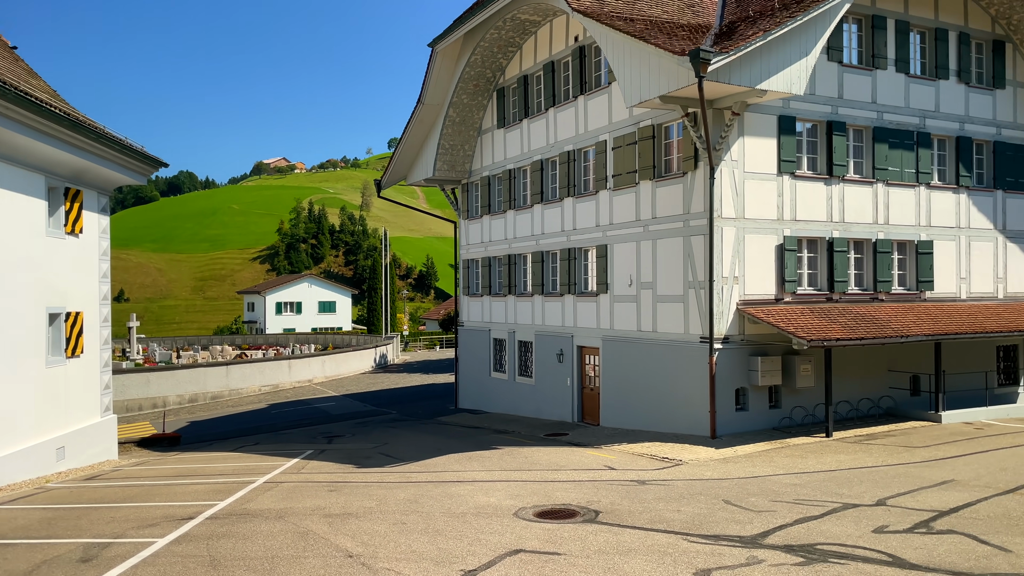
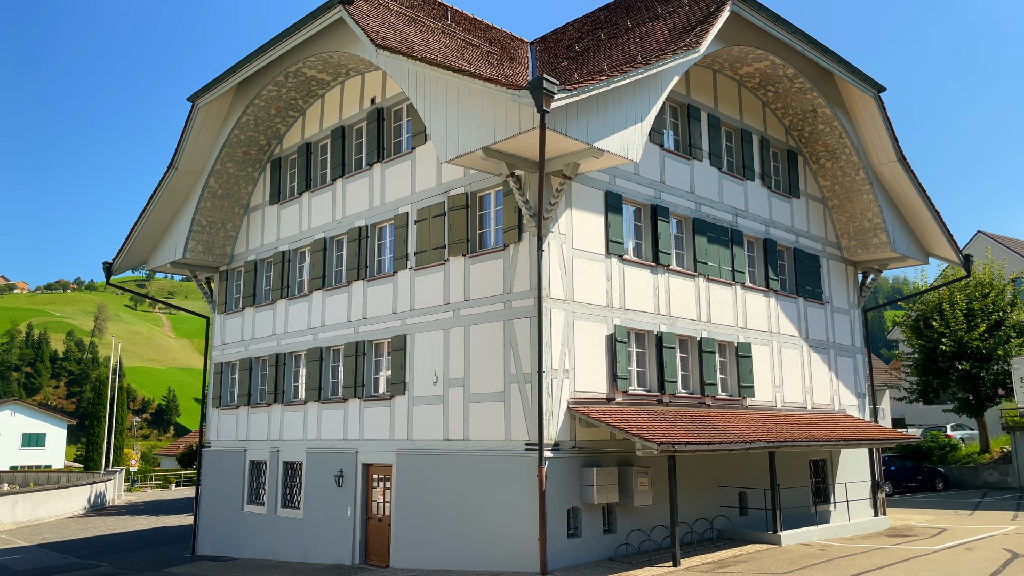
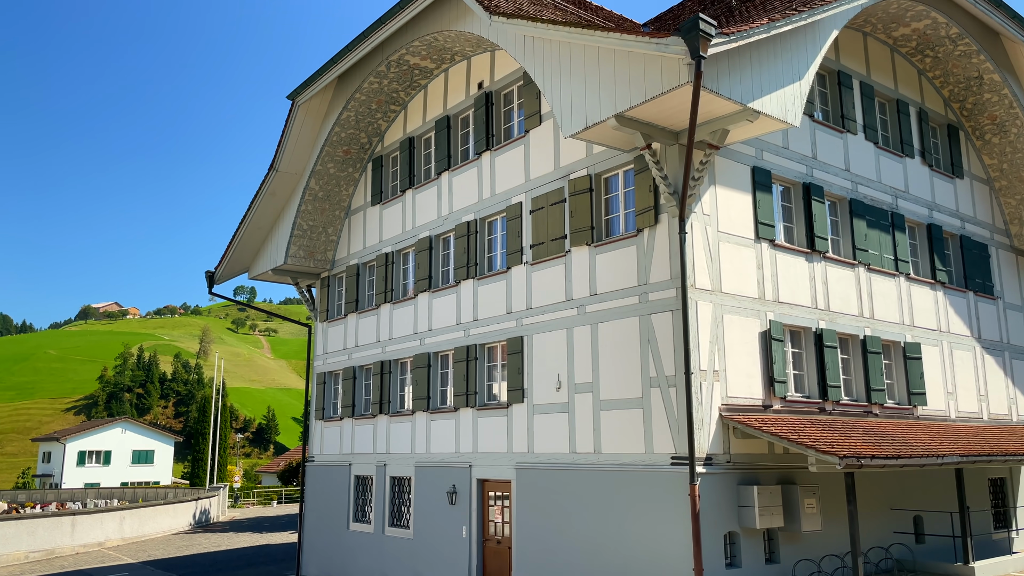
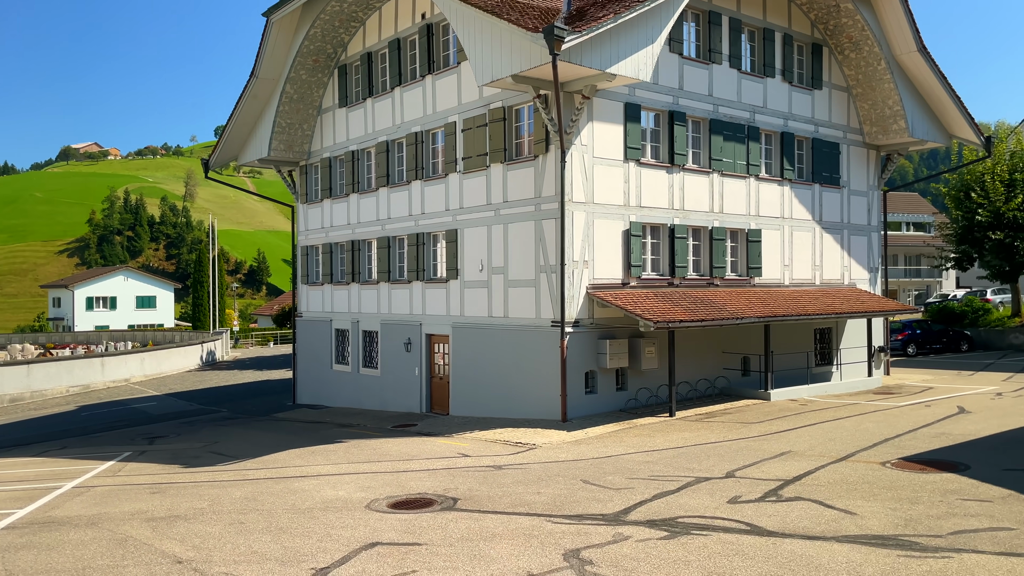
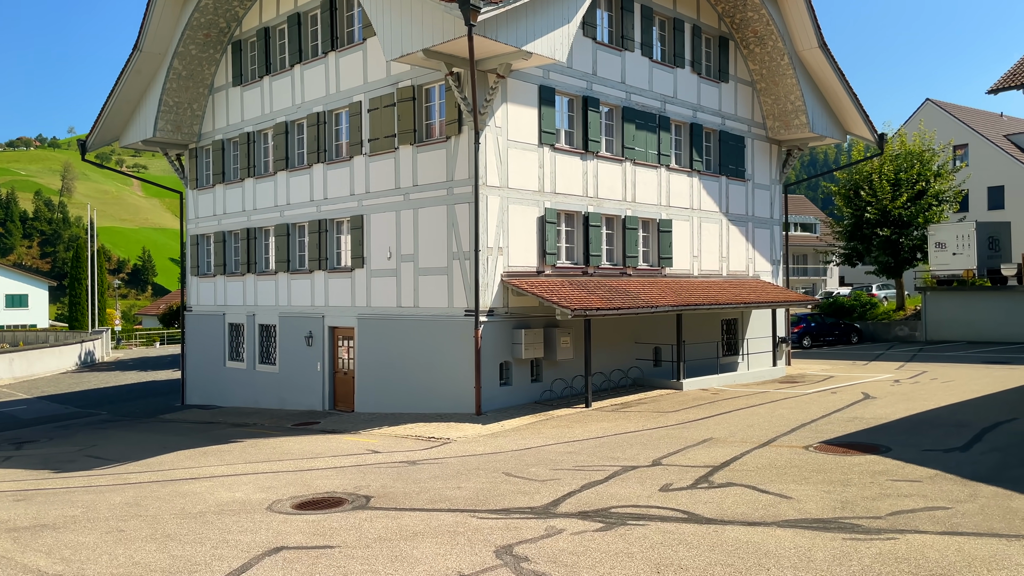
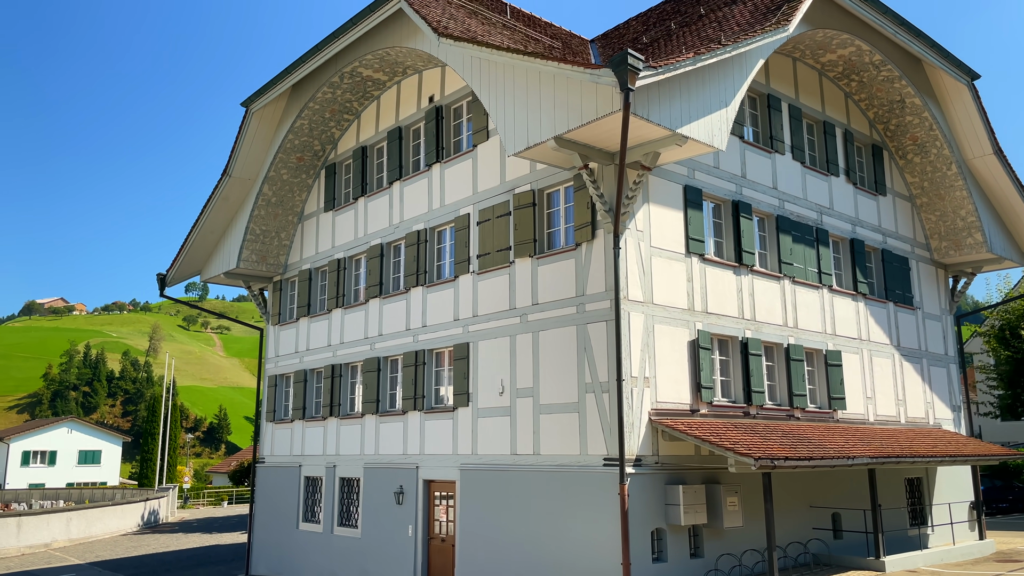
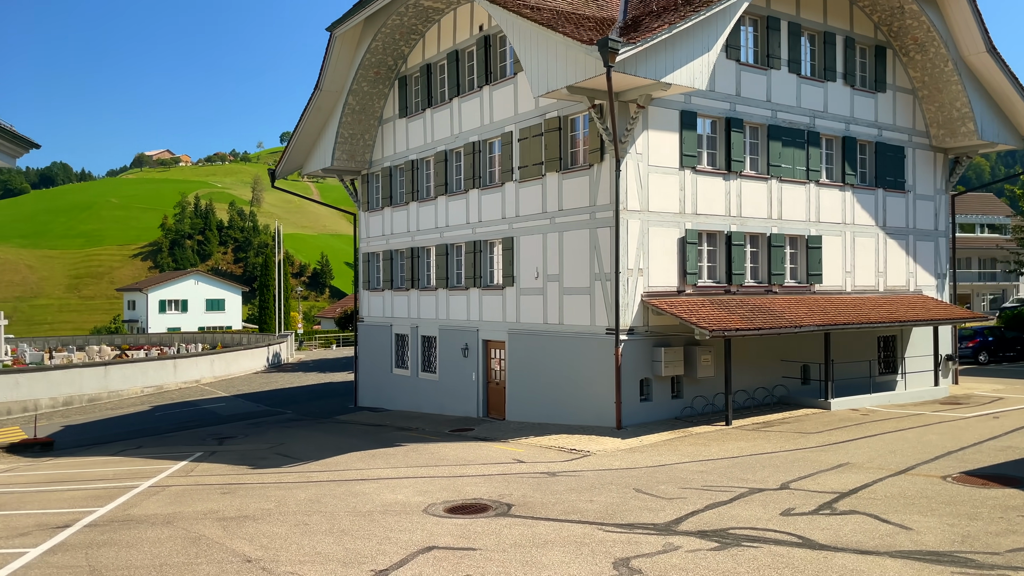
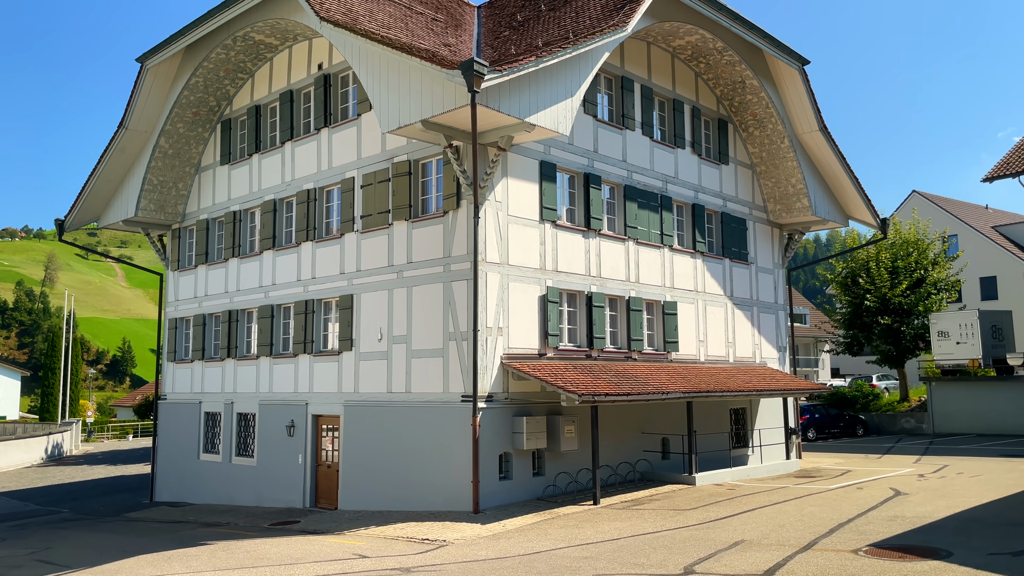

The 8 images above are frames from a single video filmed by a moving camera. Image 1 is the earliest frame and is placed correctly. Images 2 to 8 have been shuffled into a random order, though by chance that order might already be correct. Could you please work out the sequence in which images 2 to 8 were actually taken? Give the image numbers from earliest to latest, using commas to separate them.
7, 4, 5, 8, 2, 6, 3
